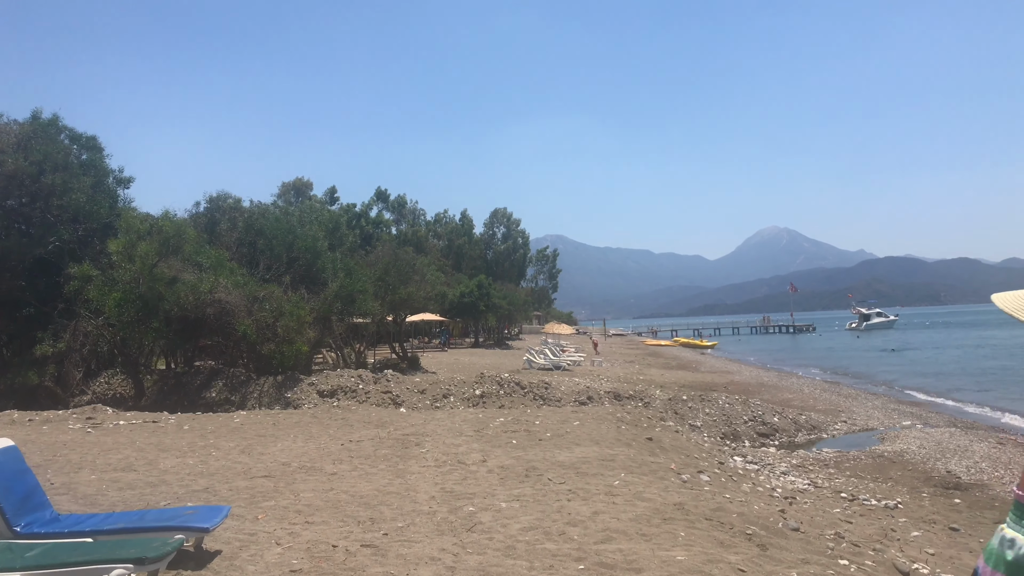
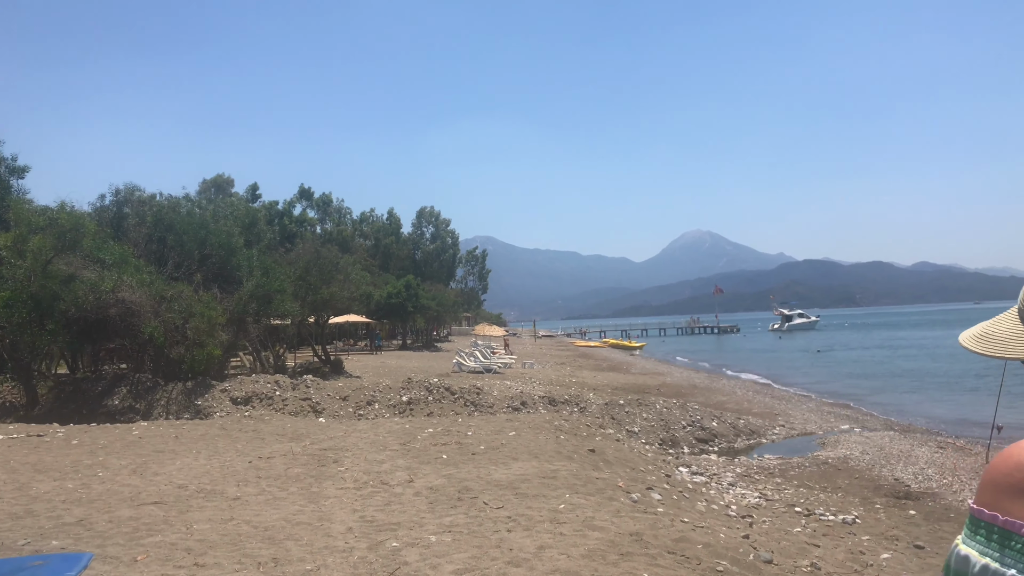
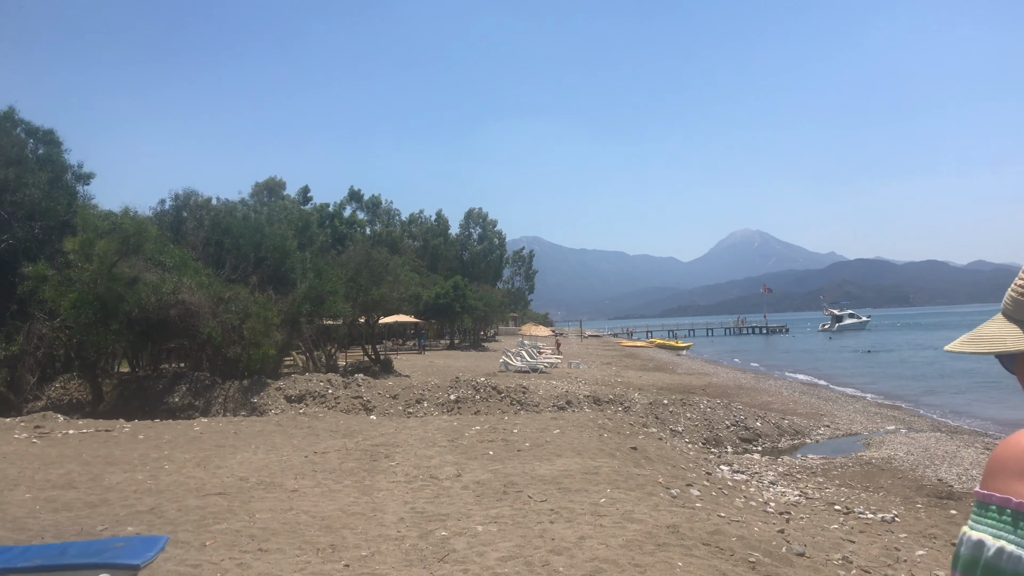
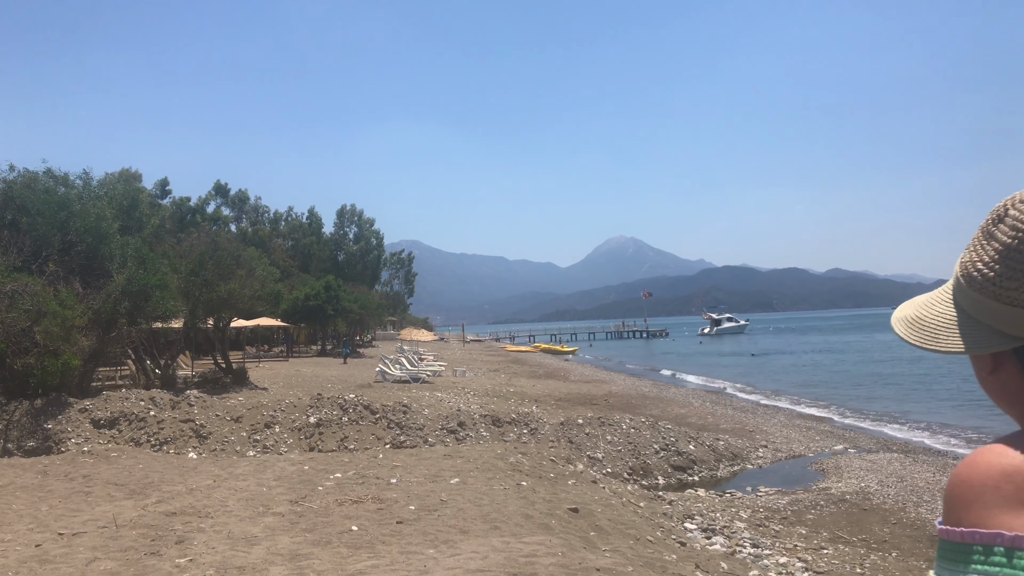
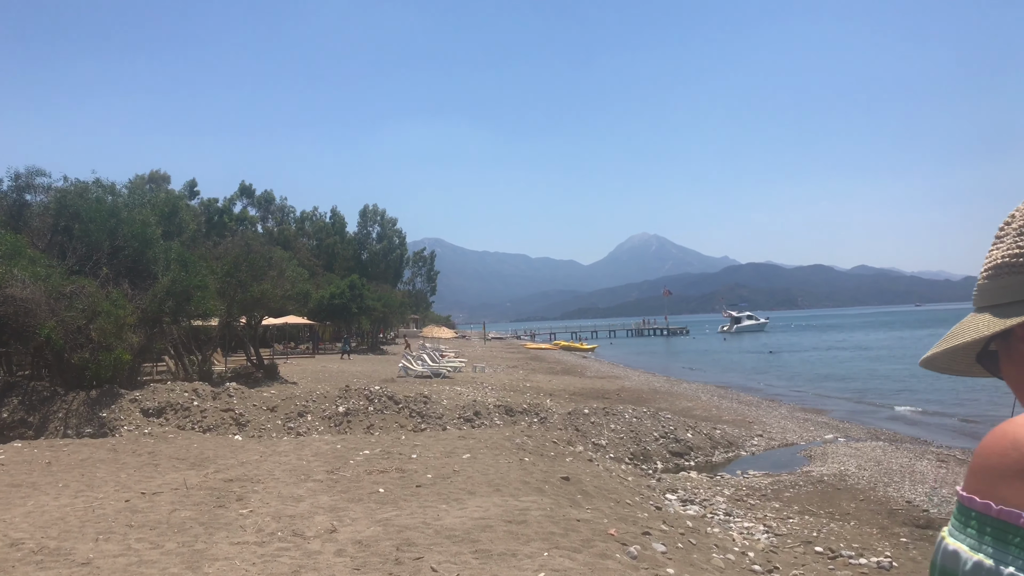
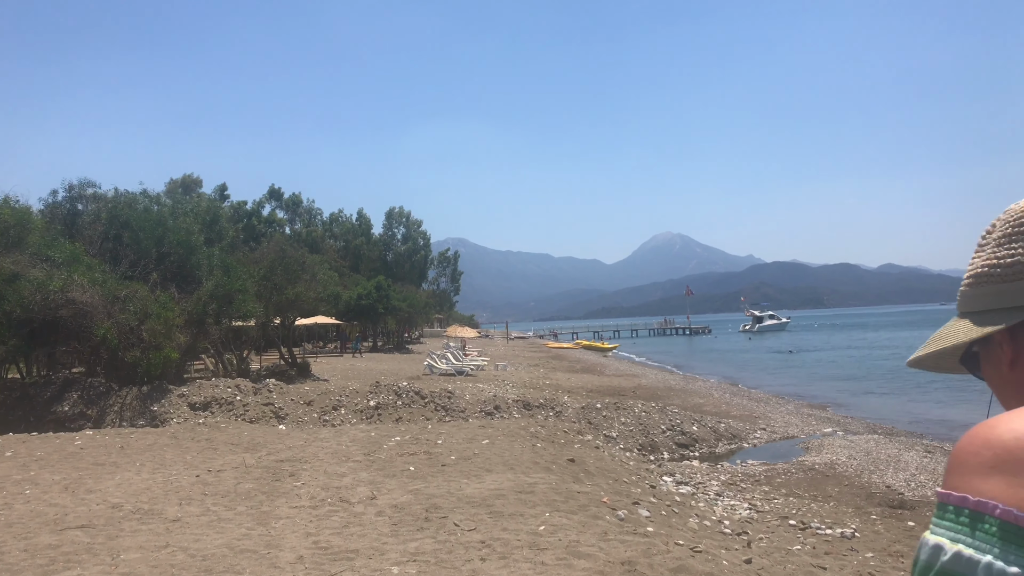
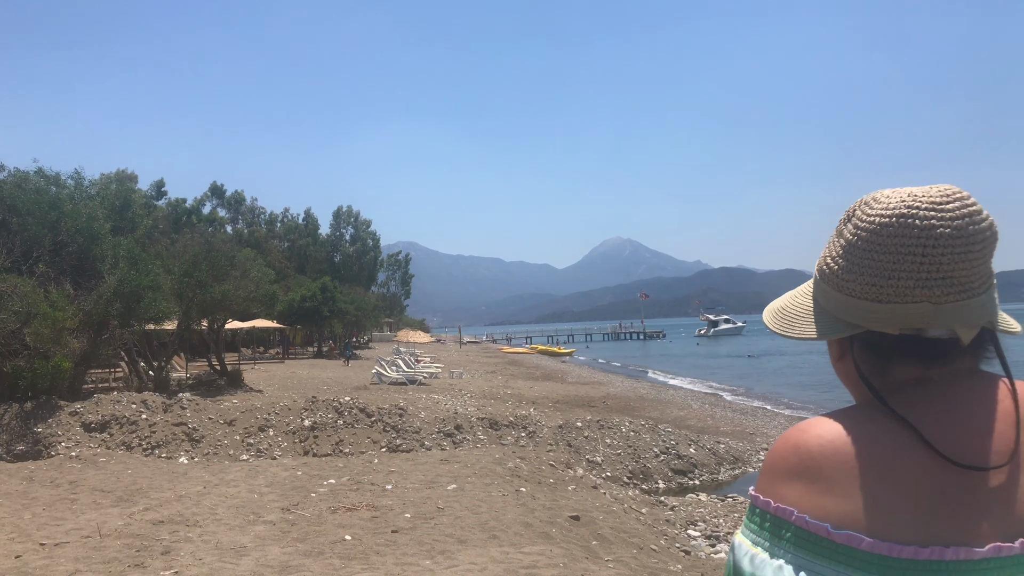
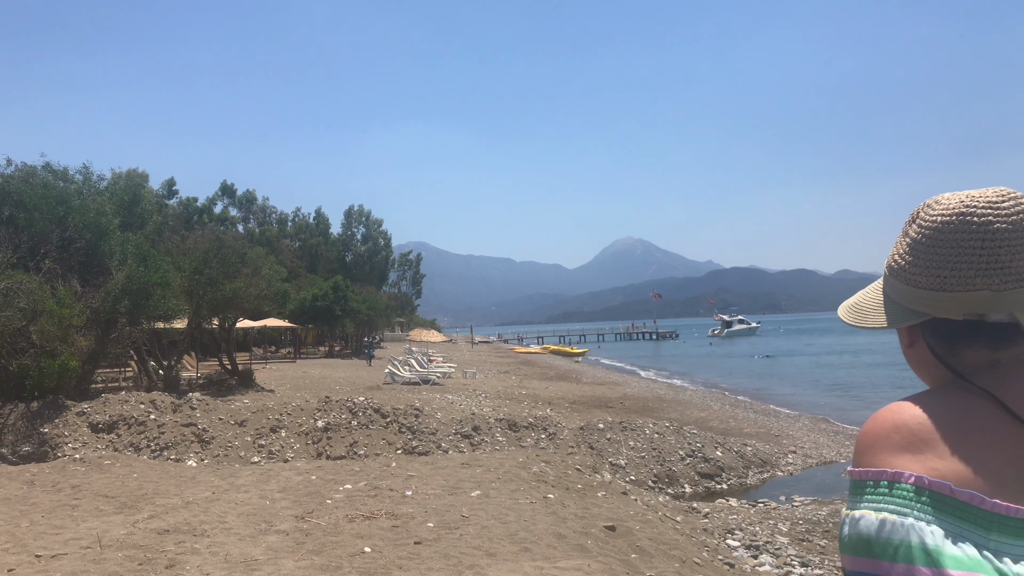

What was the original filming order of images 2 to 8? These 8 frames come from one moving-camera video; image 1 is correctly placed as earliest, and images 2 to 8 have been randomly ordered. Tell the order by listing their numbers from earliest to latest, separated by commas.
3, 2, 6, 5, 4, 7, 8
